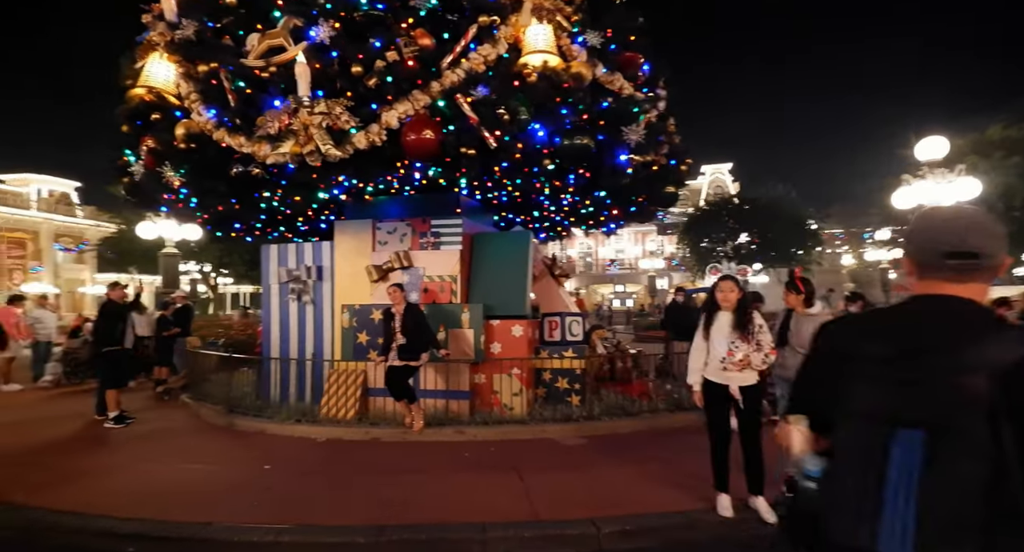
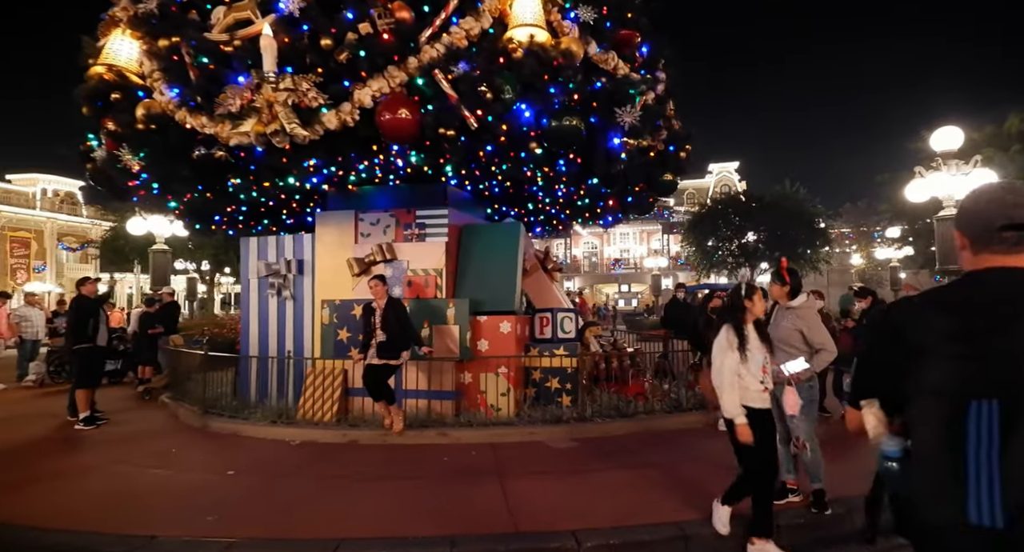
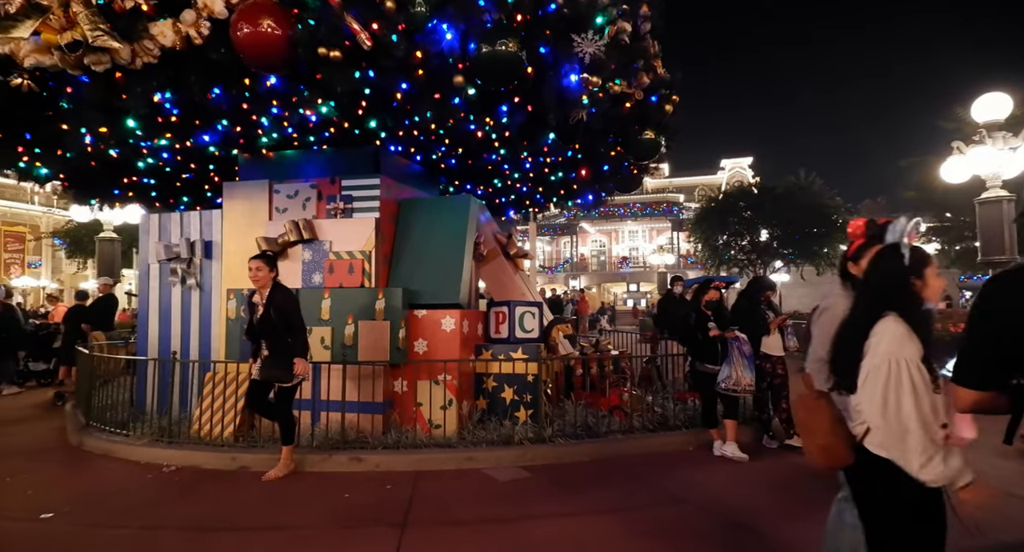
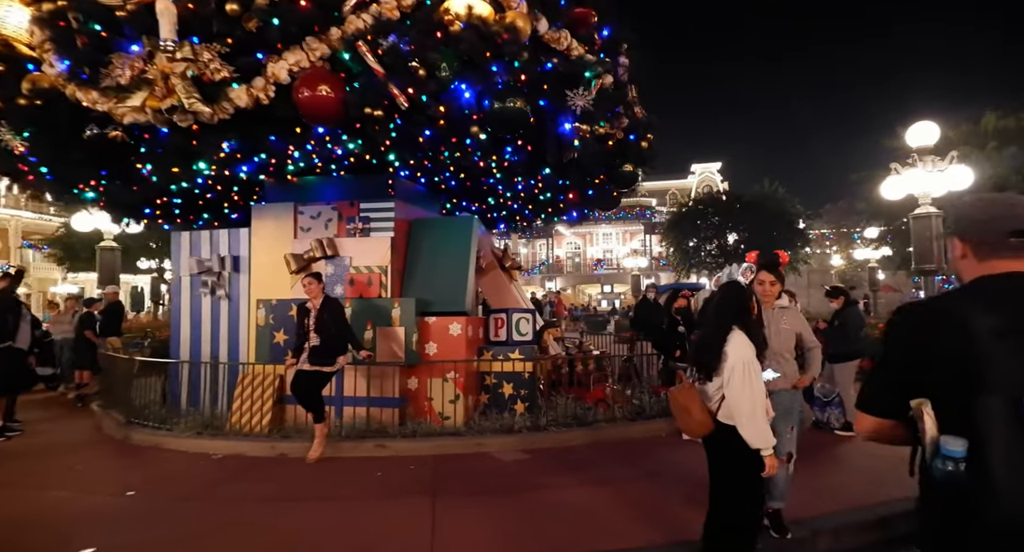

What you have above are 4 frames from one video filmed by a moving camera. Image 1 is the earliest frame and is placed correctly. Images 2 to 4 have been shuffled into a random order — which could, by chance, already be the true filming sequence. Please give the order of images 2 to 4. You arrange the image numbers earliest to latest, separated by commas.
2, 4, 3
